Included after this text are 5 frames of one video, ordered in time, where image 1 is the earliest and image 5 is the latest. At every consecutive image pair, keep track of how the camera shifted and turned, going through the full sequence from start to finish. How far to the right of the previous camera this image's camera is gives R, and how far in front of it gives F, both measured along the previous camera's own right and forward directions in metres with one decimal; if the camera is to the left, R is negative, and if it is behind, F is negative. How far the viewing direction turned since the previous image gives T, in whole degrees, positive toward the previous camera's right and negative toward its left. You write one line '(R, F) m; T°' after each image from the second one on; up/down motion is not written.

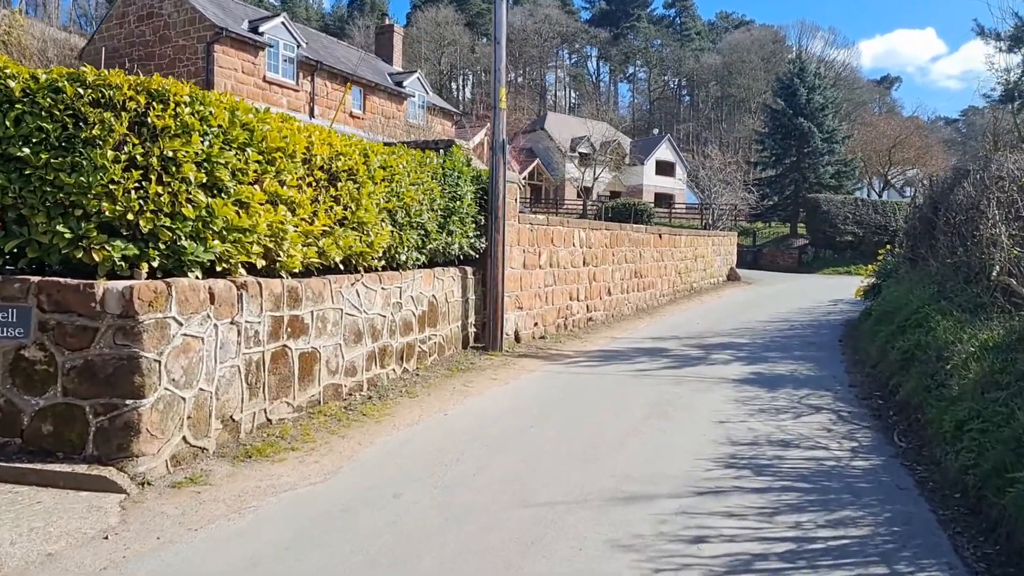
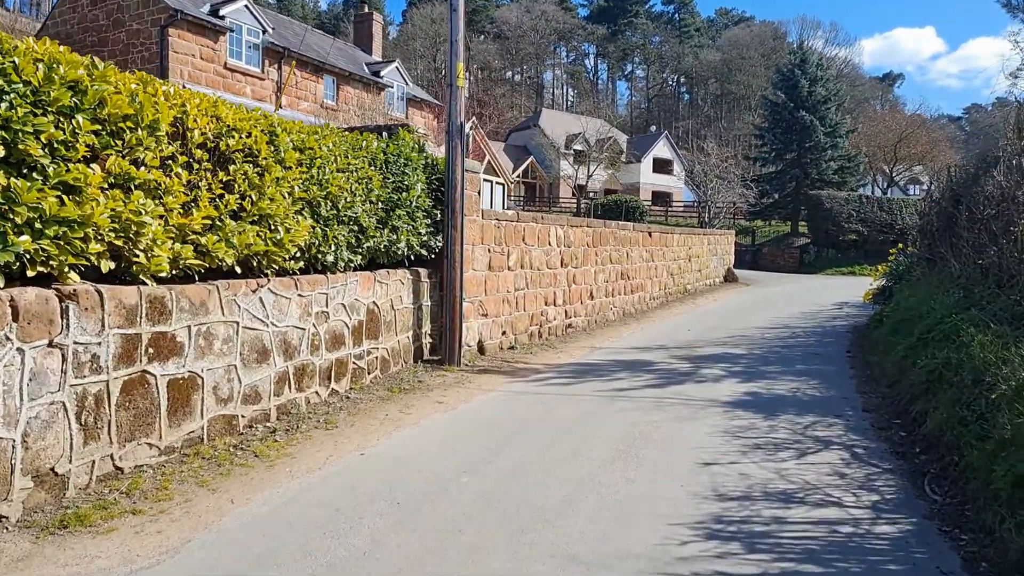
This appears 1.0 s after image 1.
(+0.5, +1.2) m; 0°
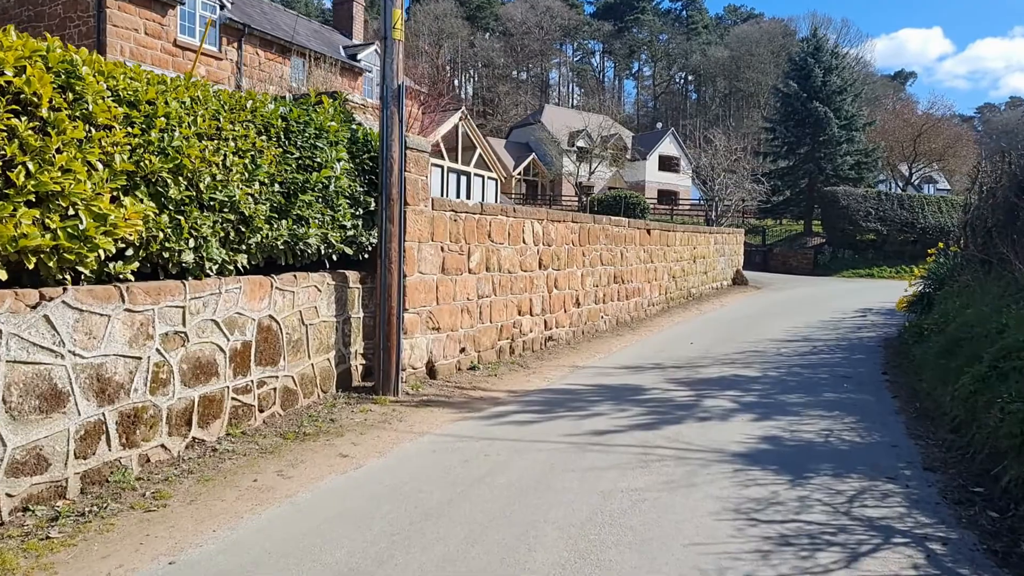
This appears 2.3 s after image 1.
(+0.5, +1.7) m; -1°
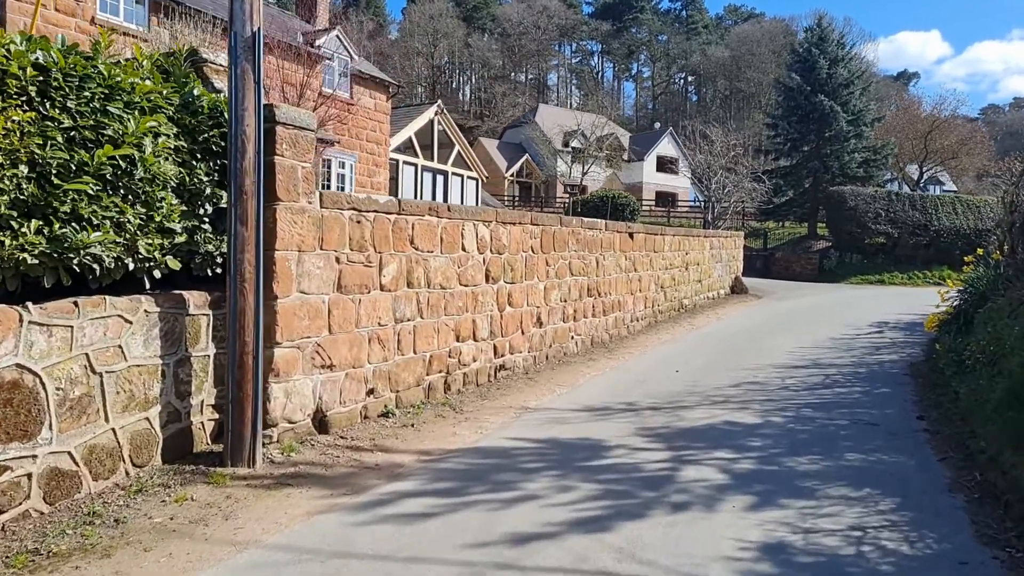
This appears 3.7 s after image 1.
(+0.7, +1.8) m; 0°
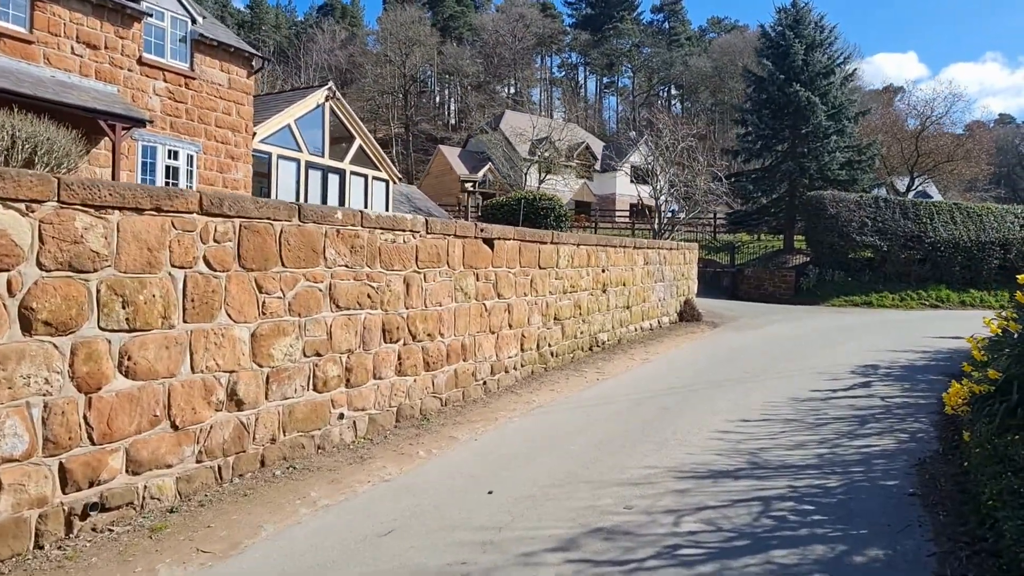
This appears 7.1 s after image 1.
(+2.1, +4.0) m; +1°
